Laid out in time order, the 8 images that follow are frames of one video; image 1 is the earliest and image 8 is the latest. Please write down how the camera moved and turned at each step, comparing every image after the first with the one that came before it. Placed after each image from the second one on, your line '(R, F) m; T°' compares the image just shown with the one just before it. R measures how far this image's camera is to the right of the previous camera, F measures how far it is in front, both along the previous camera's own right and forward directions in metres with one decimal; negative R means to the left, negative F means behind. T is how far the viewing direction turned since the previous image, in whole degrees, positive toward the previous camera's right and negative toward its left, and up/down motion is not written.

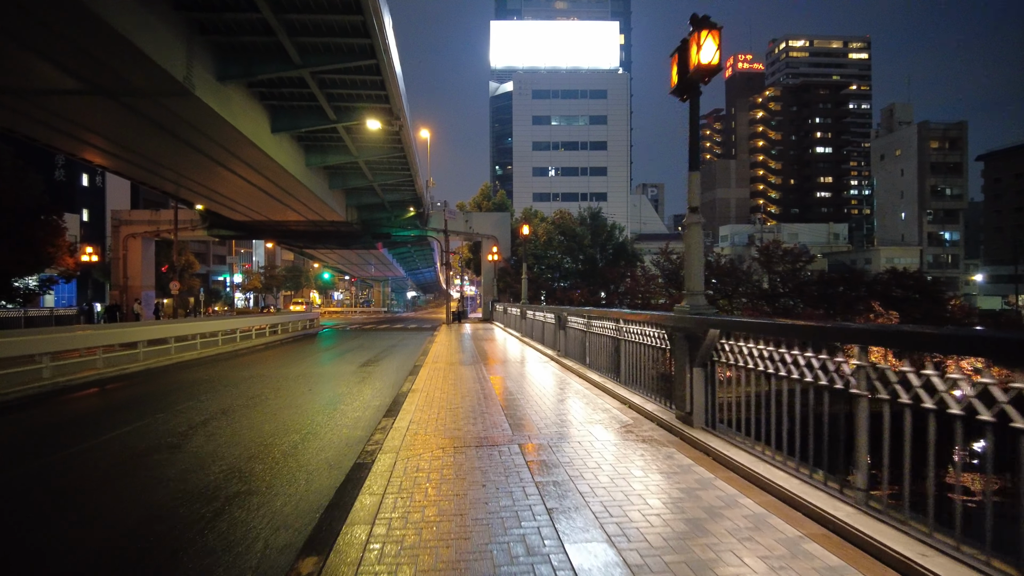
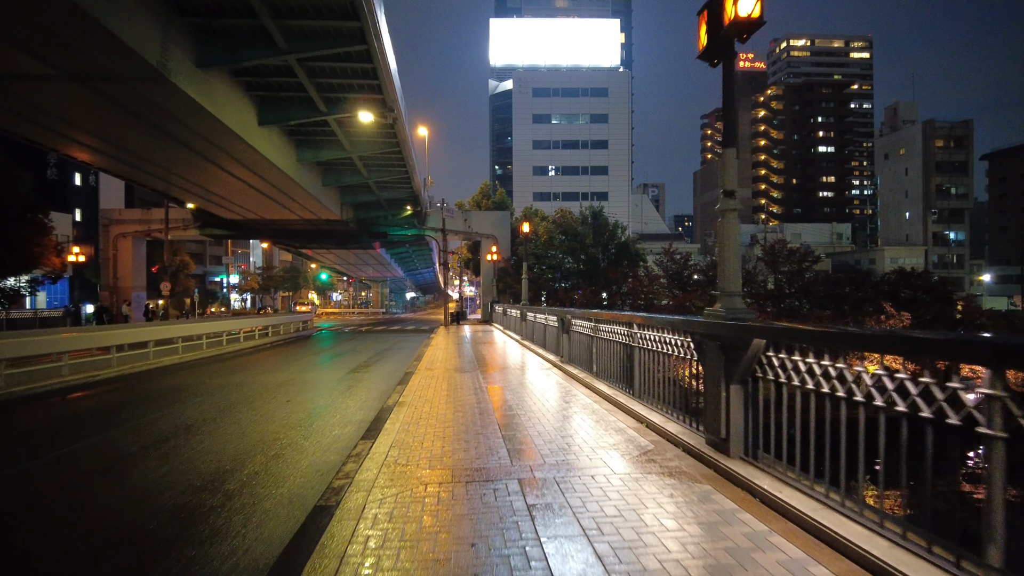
(0.0, +0.9) m; 0°
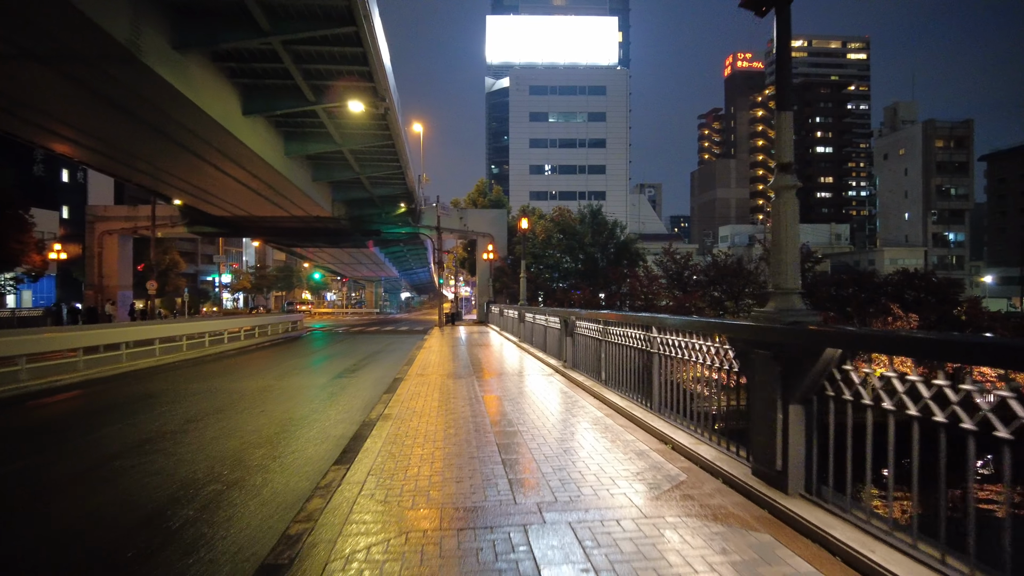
(0.0, +0.9) m; 0°
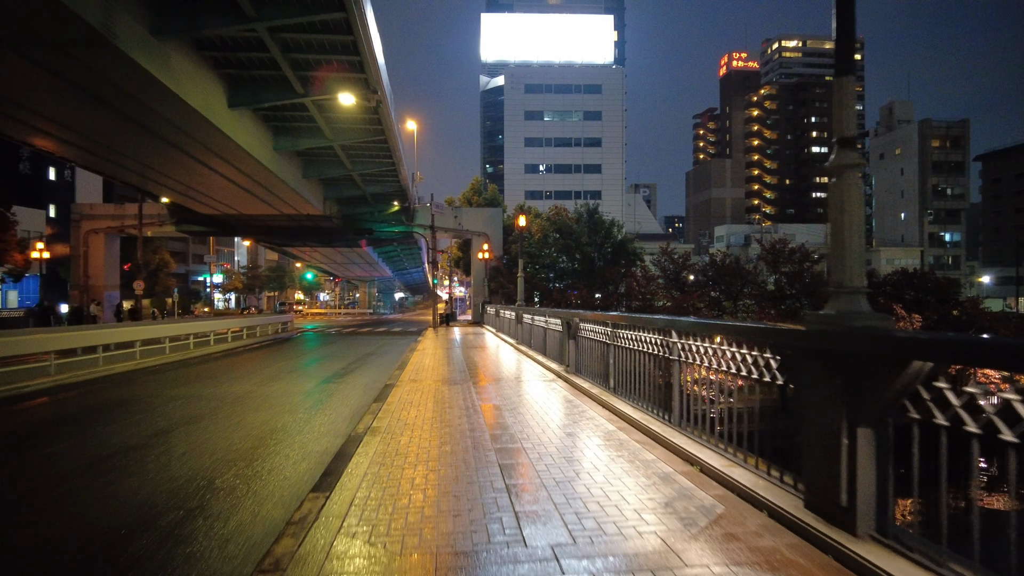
(-0.1, +0.6) m; 0°
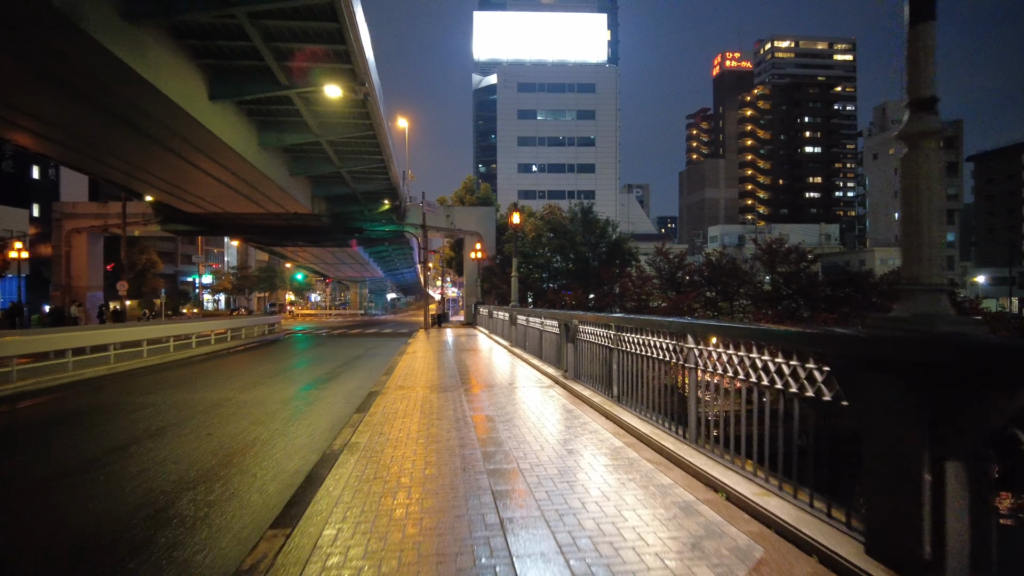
(0.0, +0.6) m; +1°
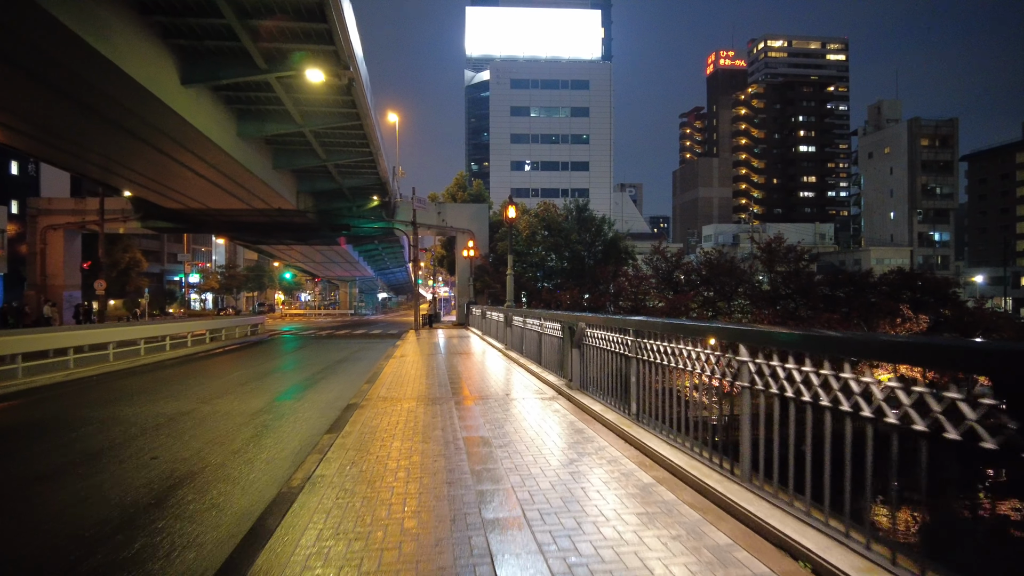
(-0.1, +1.0) m; +1°
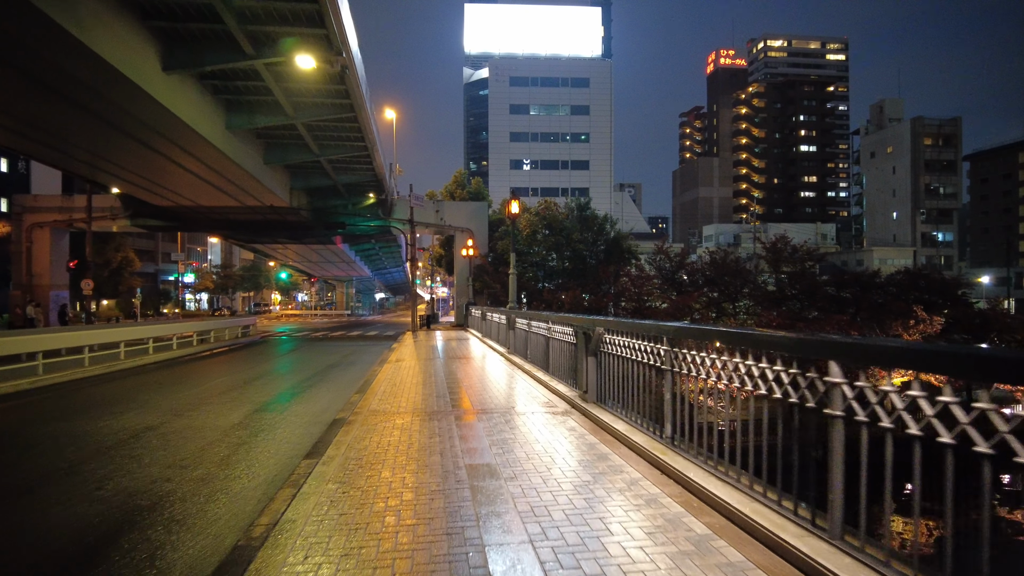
(-0.1, +0.9) m; 0°
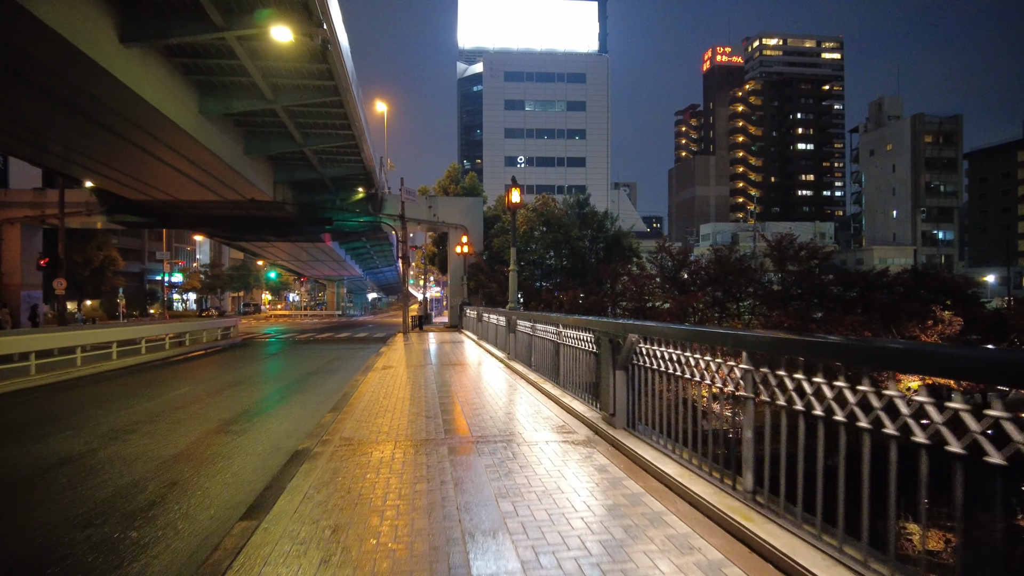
(-0.1, +1.4) m; +1°
